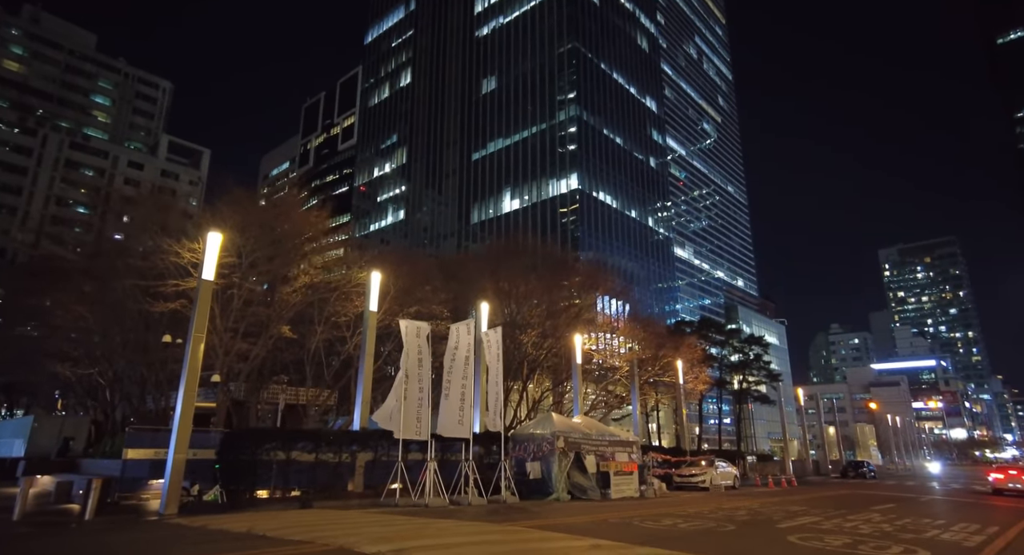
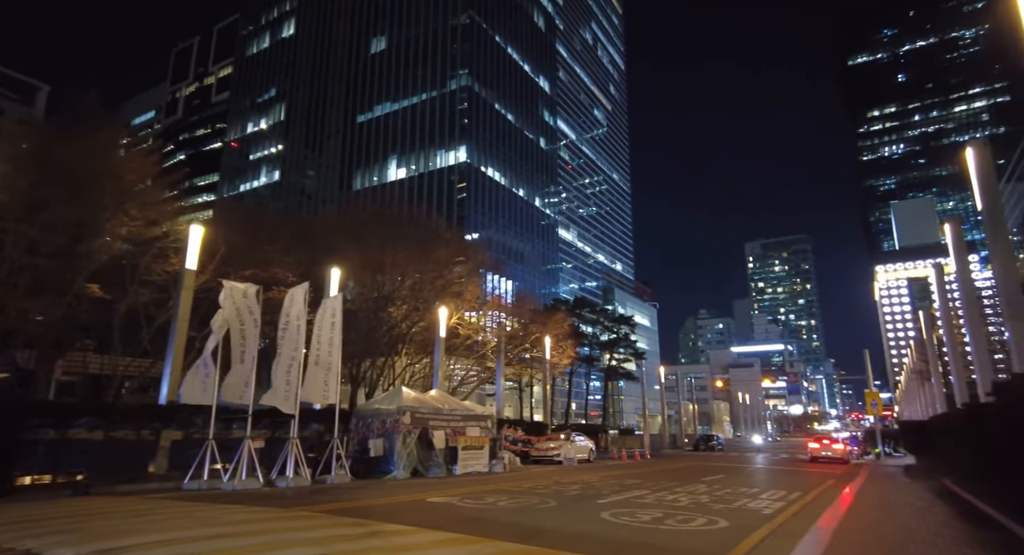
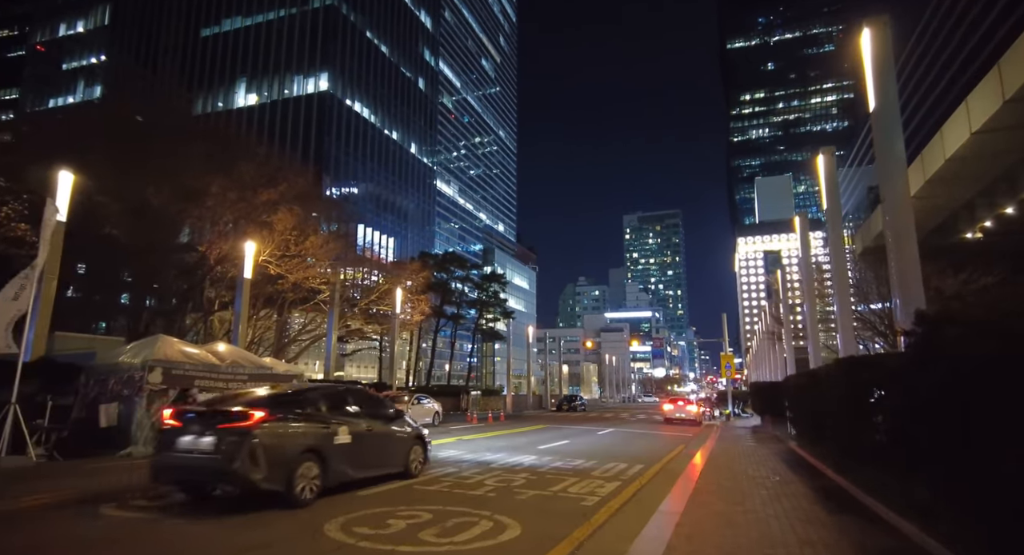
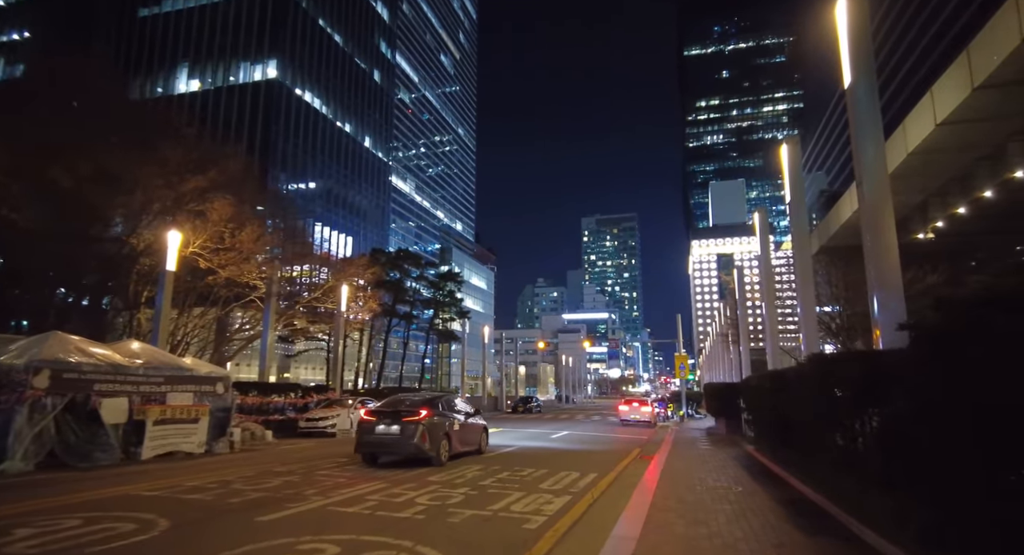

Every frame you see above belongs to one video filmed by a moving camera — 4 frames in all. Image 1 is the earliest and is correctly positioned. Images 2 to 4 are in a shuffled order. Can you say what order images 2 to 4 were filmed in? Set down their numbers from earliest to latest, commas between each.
2, 3, 4
